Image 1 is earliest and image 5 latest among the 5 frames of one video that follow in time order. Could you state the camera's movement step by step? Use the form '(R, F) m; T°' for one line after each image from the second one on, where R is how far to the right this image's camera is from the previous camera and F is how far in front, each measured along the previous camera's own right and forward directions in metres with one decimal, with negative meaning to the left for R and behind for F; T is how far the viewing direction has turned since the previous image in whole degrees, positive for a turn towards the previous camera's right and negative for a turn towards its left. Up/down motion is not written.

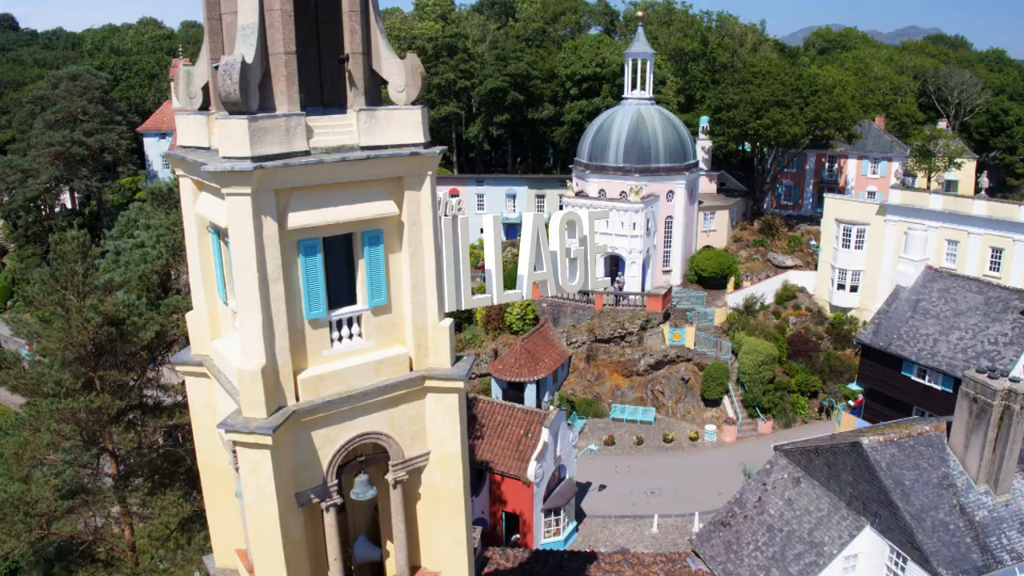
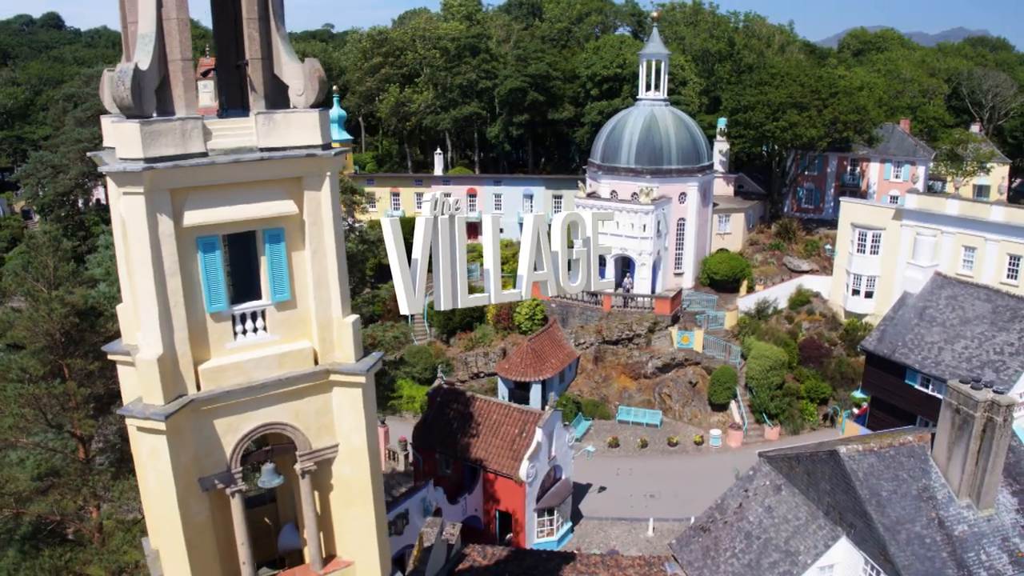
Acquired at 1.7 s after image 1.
(+1.8, -0.2) m; -3°
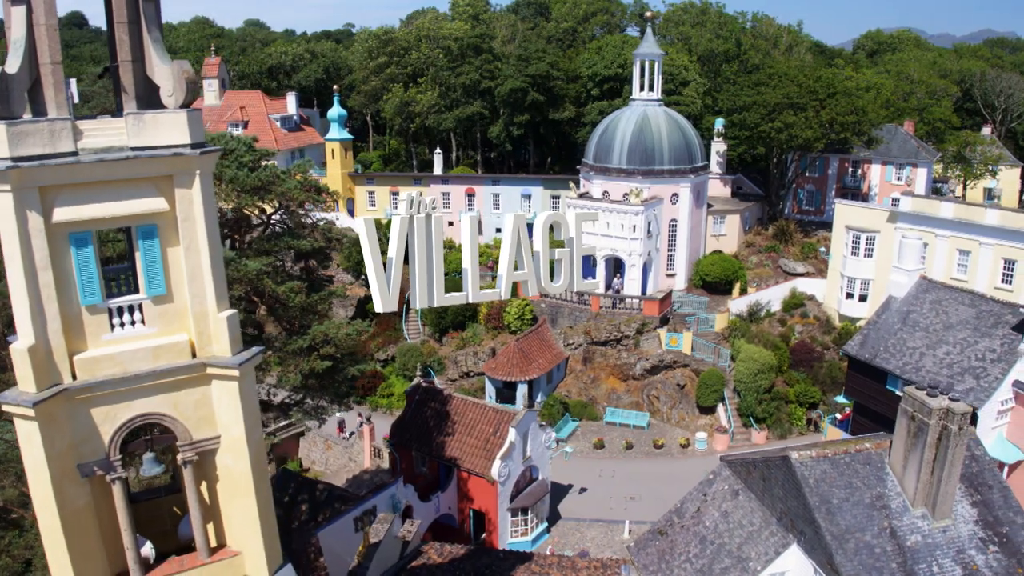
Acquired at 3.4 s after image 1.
(+2.0, 0.0) m; -2°
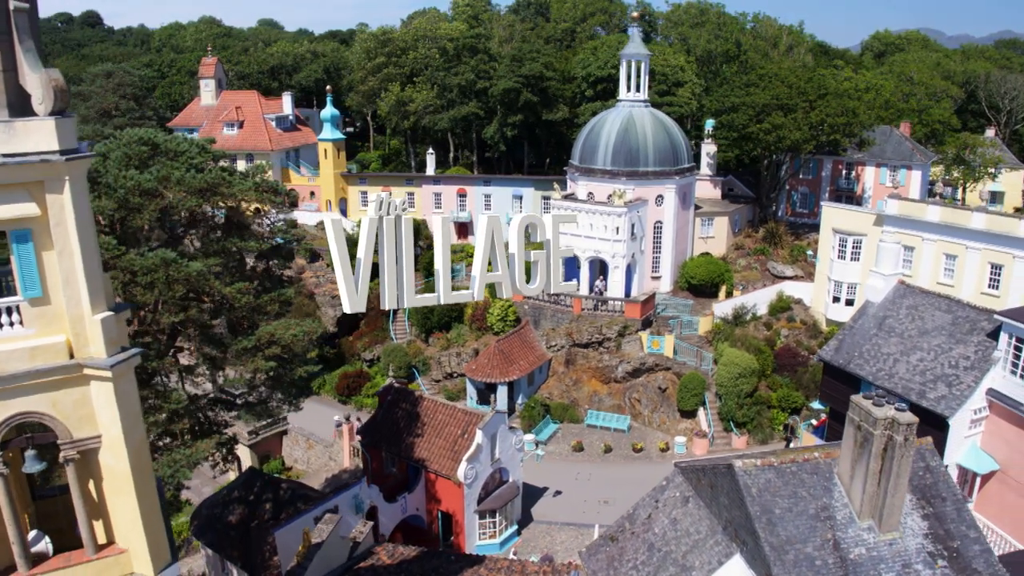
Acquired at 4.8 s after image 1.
(+2.0, +0.1) m; -2°
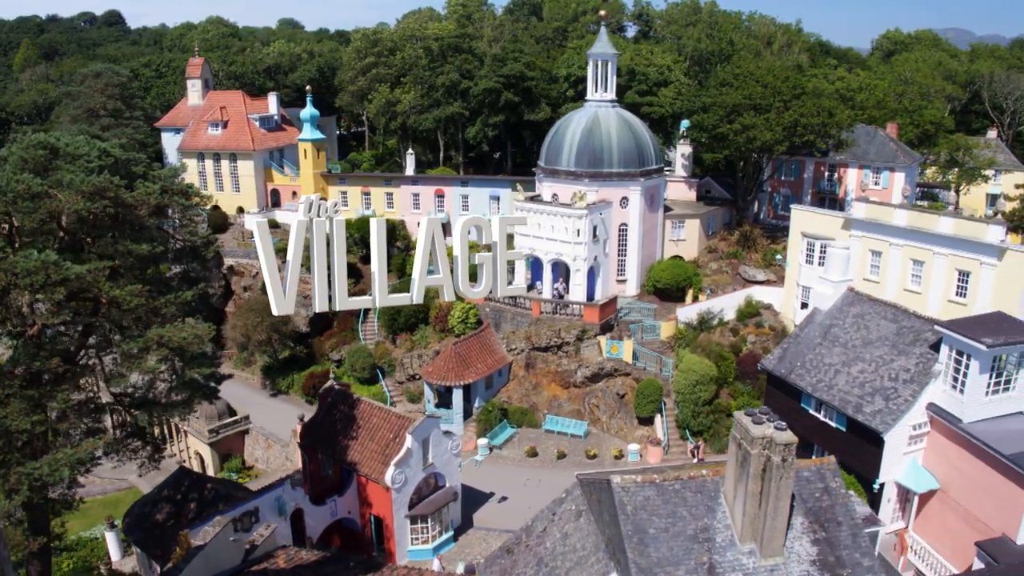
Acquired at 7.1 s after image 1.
(+3.9, +0.6) m; -3°
